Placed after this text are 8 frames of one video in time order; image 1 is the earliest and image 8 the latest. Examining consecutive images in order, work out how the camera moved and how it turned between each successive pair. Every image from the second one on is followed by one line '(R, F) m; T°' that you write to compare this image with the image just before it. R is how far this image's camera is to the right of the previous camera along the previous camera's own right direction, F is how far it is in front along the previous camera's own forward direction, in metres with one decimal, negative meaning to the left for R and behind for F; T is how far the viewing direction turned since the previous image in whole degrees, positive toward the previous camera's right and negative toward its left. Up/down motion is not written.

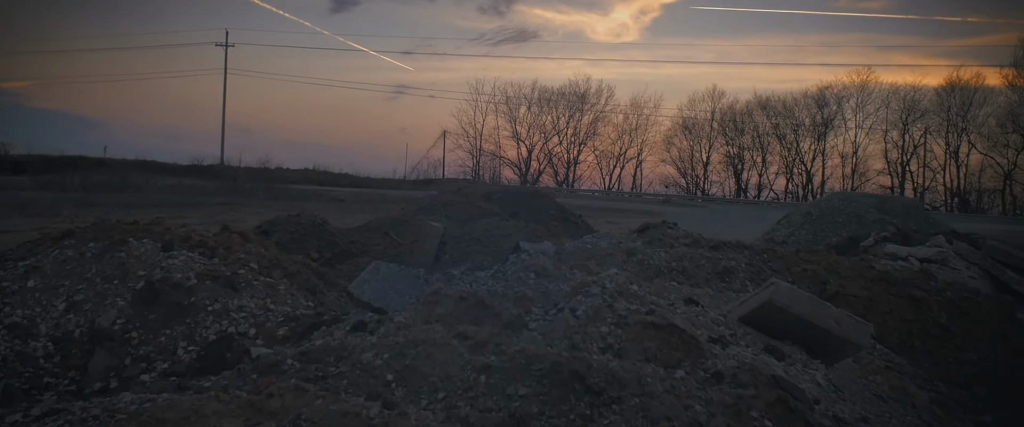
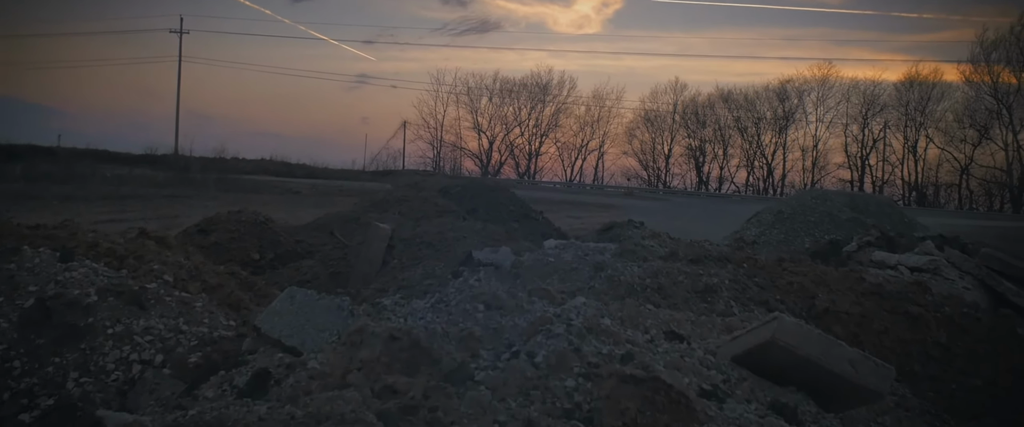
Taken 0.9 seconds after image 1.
(+0.1, +0.8) m; +2°
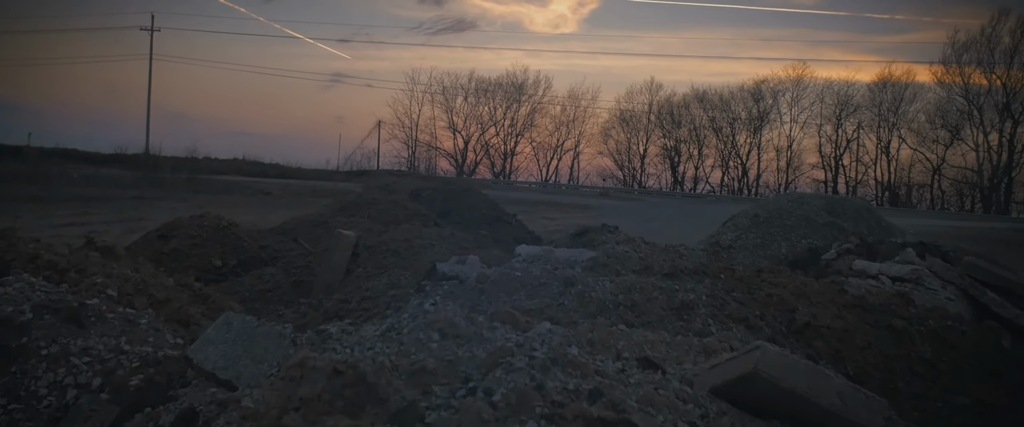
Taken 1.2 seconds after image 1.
(+0.1, +0.3) m; +1°
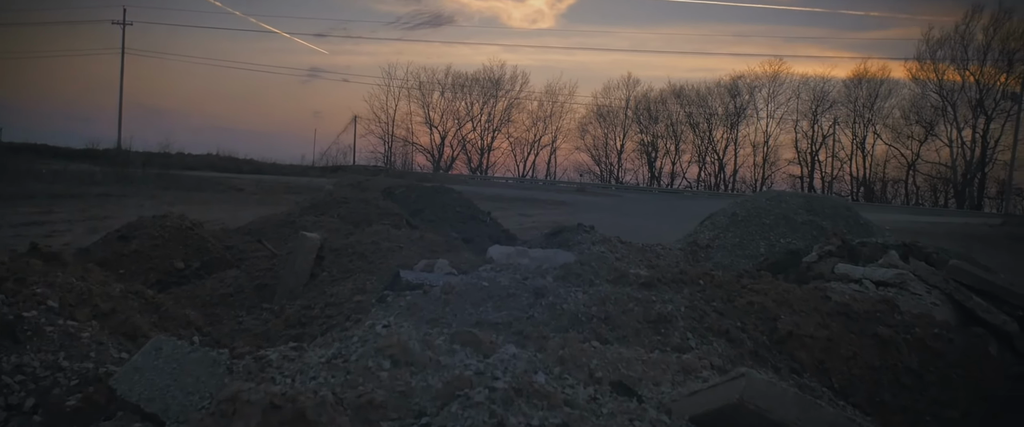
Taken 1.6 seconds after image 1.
(+0.1, +0.3) m; +1°
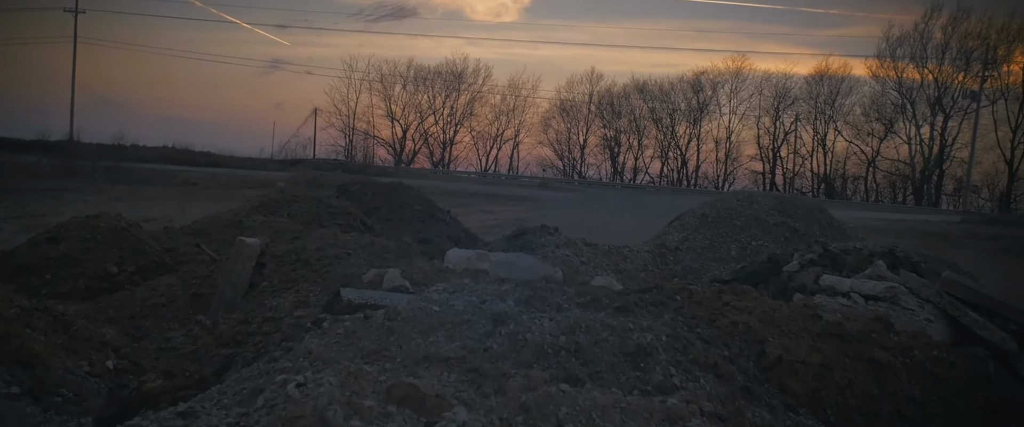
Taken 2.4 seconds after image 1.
(0.0, +0.6) m; +2°
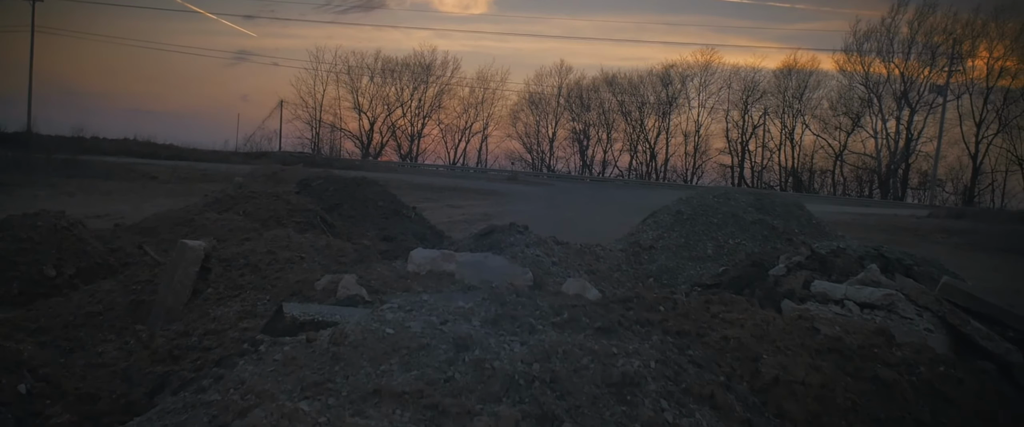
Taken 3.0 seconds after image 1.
(0.0, +0.5) m; +2°
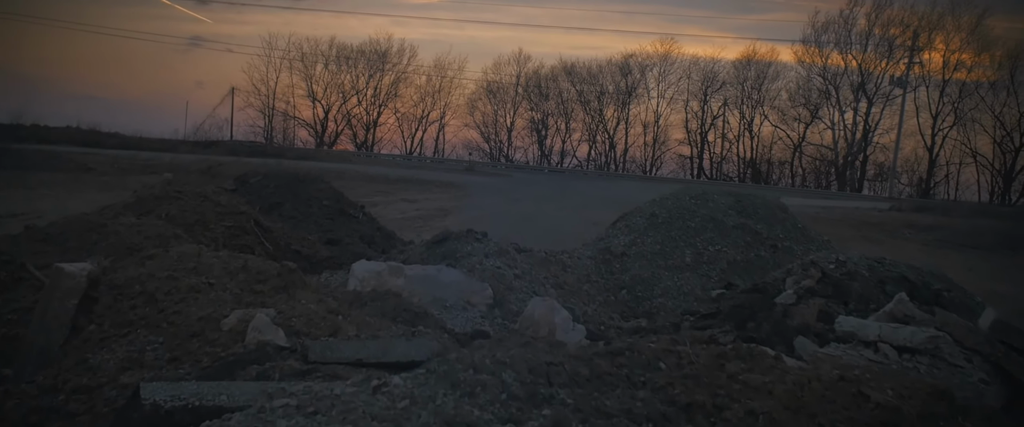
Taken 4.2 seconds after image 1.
(0.0, +1.2) m; +2°
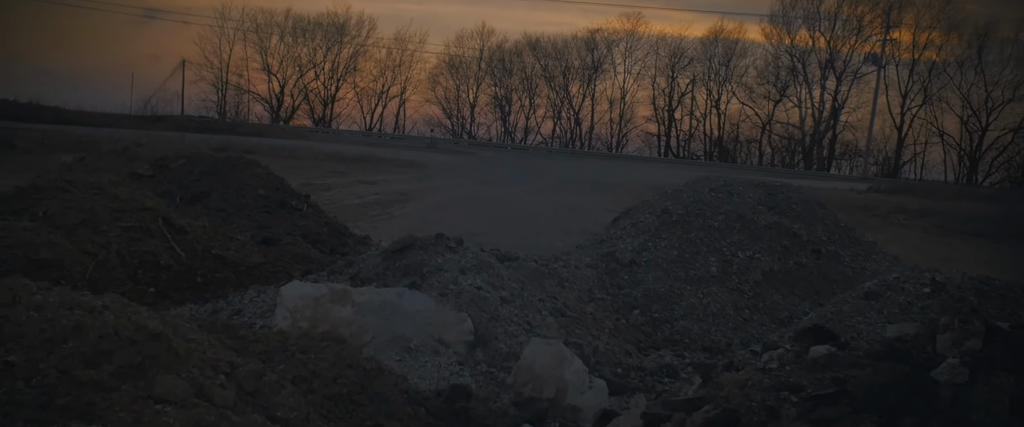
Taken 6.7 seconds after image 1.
(-0.2, +2.2) m; +2°
